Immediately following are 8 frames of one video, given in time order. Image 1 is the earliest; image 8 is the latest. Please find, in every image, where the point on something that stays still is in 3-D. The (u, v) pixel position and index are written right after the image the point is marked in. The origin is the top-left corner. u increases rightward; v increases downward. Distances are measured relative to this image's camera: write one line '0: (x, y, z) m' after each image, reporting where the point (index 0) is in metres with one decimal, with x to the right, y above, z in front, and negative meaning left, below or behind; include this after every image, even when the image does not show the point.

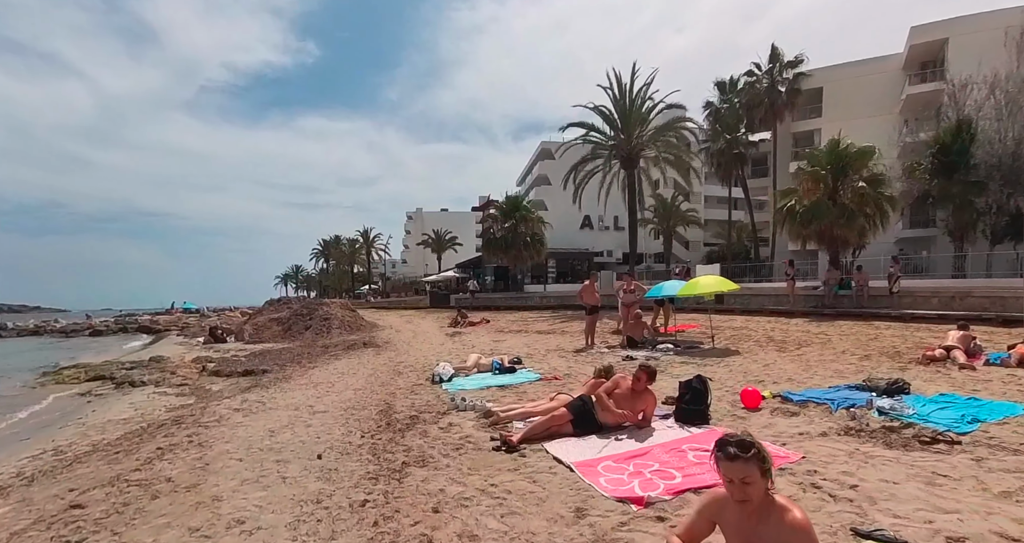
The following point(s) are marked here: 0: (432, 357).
0: (-1.9, -2.0, +11.4) m
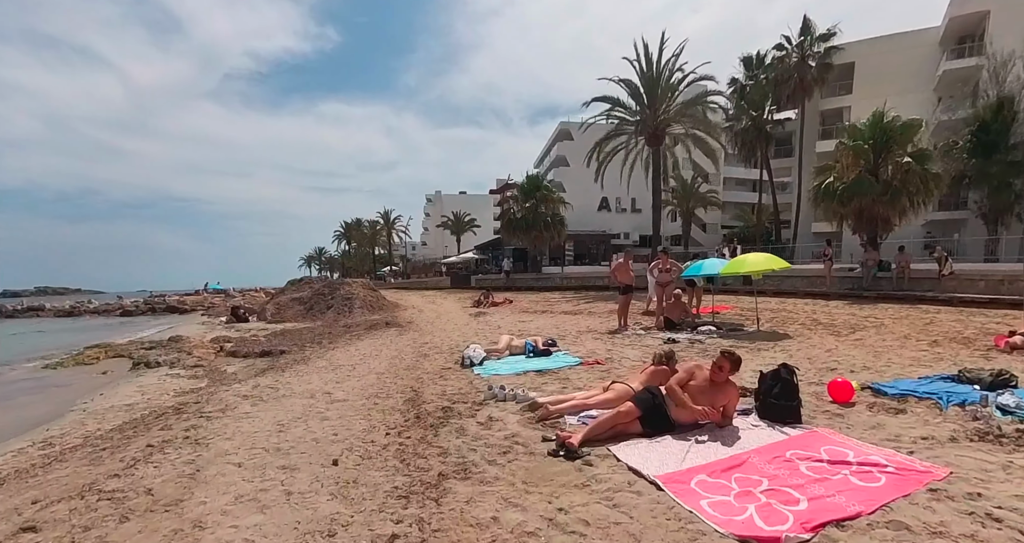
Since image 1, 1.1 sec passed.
0: (-1.2, -1.5, +10.7) m
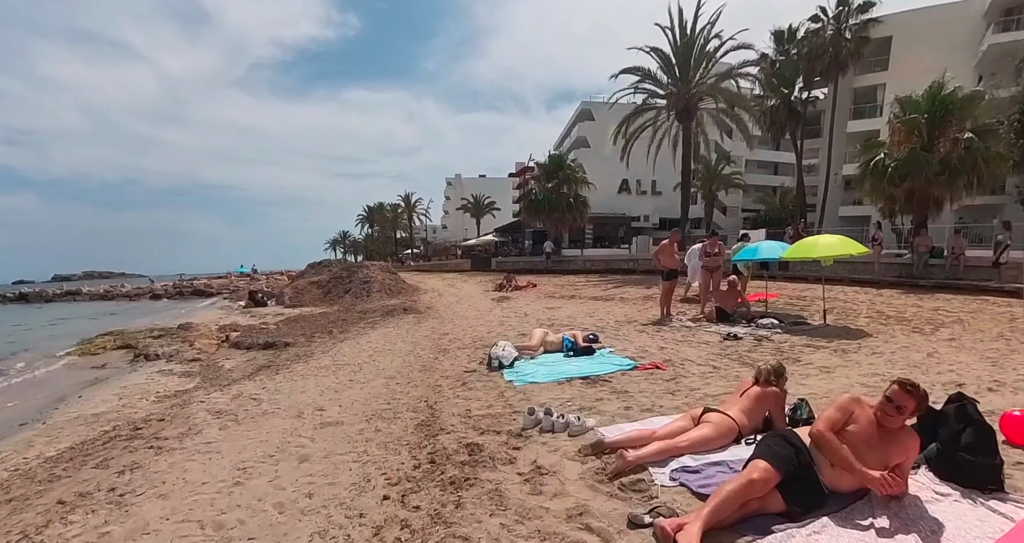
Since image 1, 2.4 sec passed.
0: (-0.6, -1.2, +9.4) m
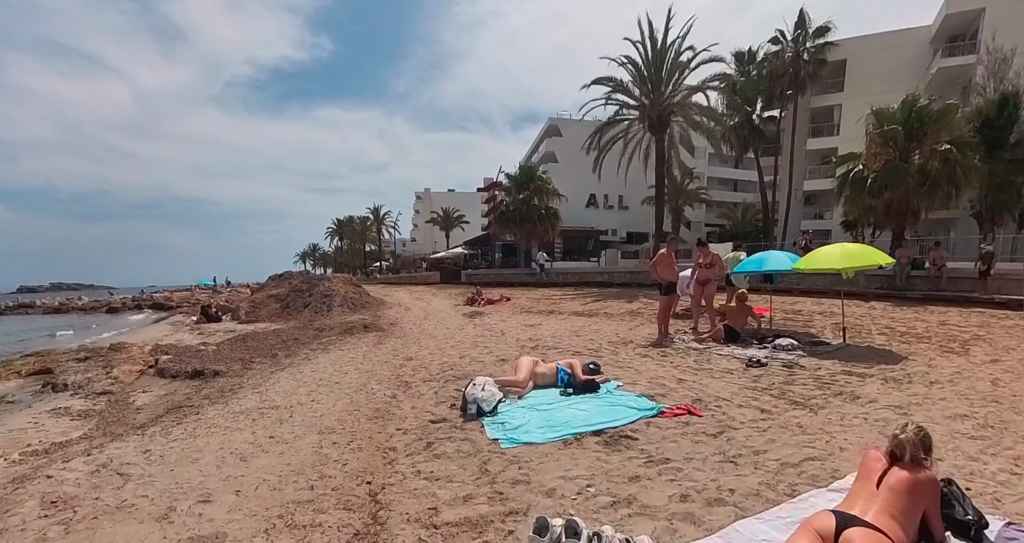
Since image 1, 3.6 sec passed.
0: (-1.0, -1.4, +7.9) m
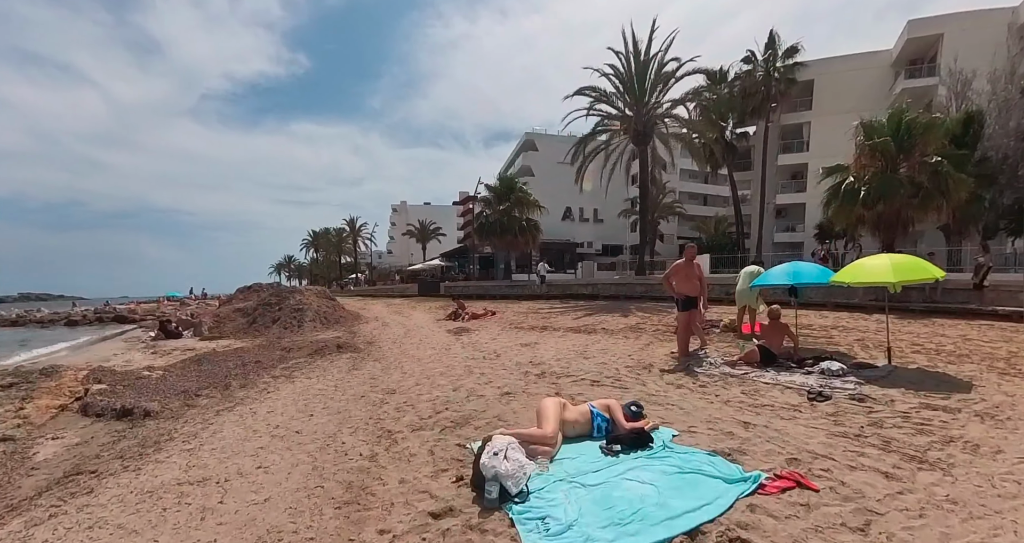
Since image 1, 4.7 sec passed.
0: (-0.9, -1.6, +6.5) m
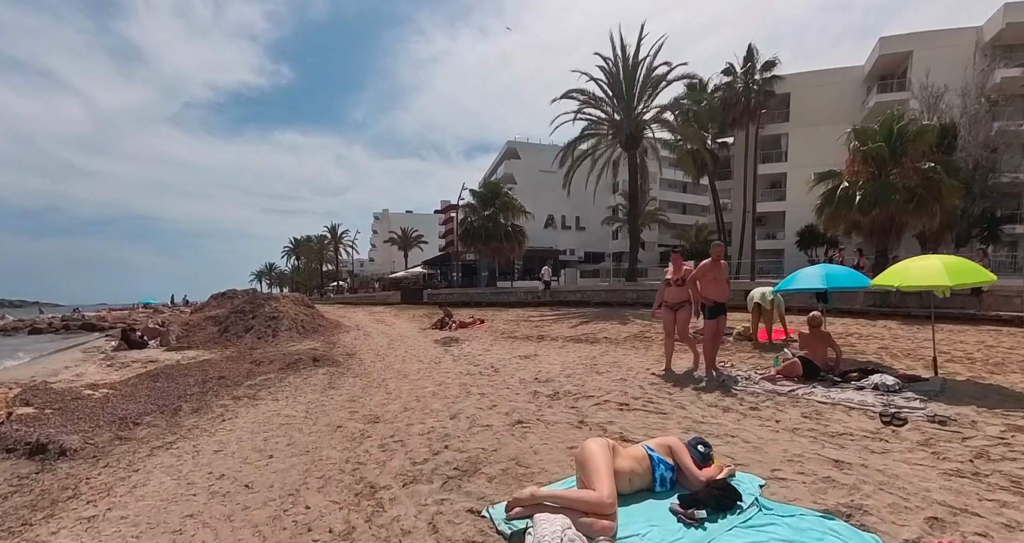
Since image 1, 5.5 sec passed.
0: (-0.8, -1.6, +5.3) m
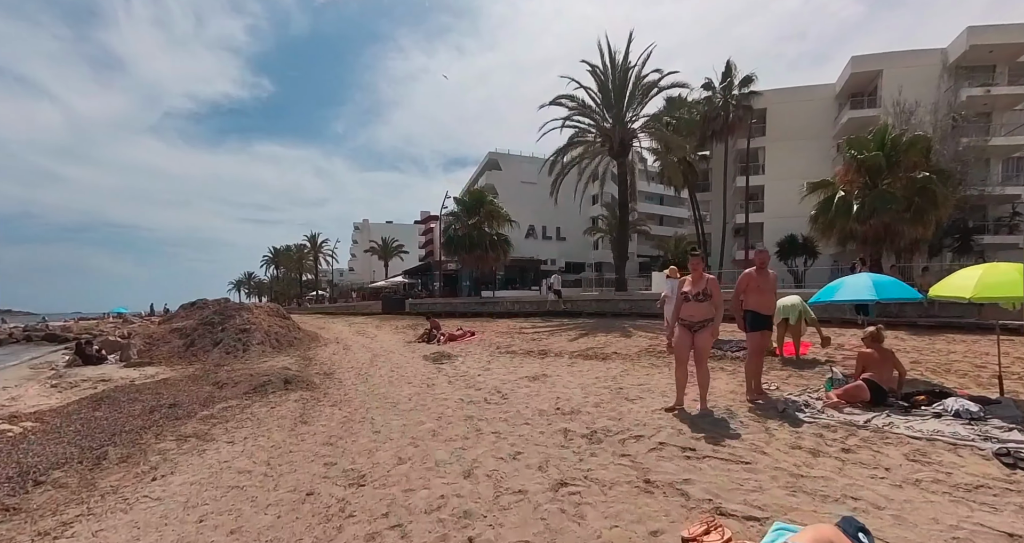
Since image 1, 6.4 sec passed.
0: (-0.5, -1.6, +4.0) m
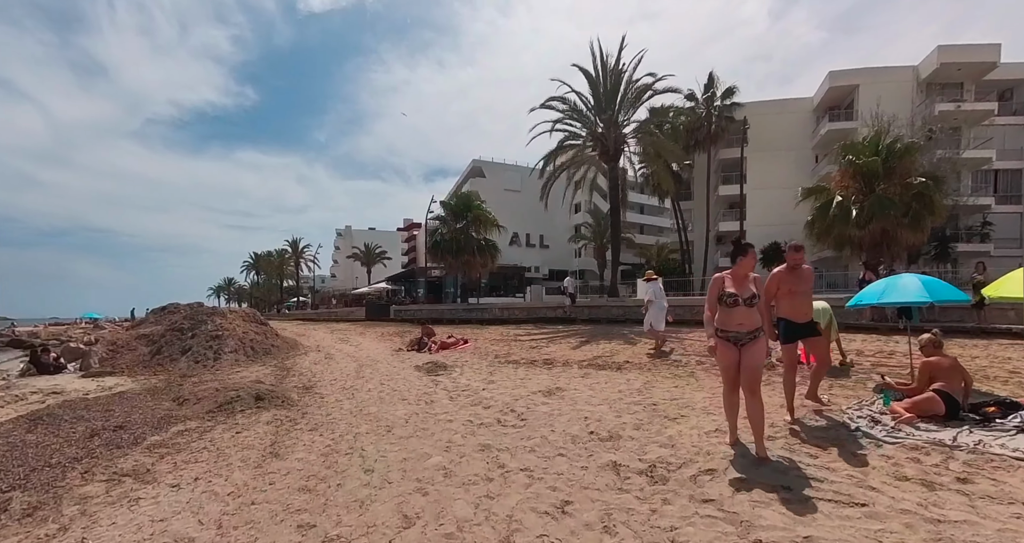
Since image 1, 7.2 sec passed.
0: (-0.2, -1.5, +2.8) m
